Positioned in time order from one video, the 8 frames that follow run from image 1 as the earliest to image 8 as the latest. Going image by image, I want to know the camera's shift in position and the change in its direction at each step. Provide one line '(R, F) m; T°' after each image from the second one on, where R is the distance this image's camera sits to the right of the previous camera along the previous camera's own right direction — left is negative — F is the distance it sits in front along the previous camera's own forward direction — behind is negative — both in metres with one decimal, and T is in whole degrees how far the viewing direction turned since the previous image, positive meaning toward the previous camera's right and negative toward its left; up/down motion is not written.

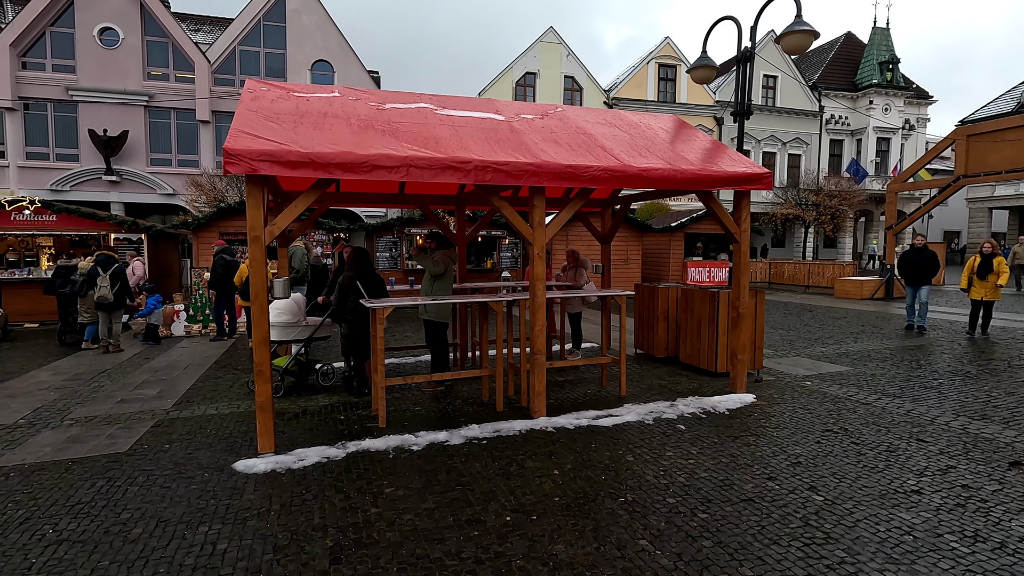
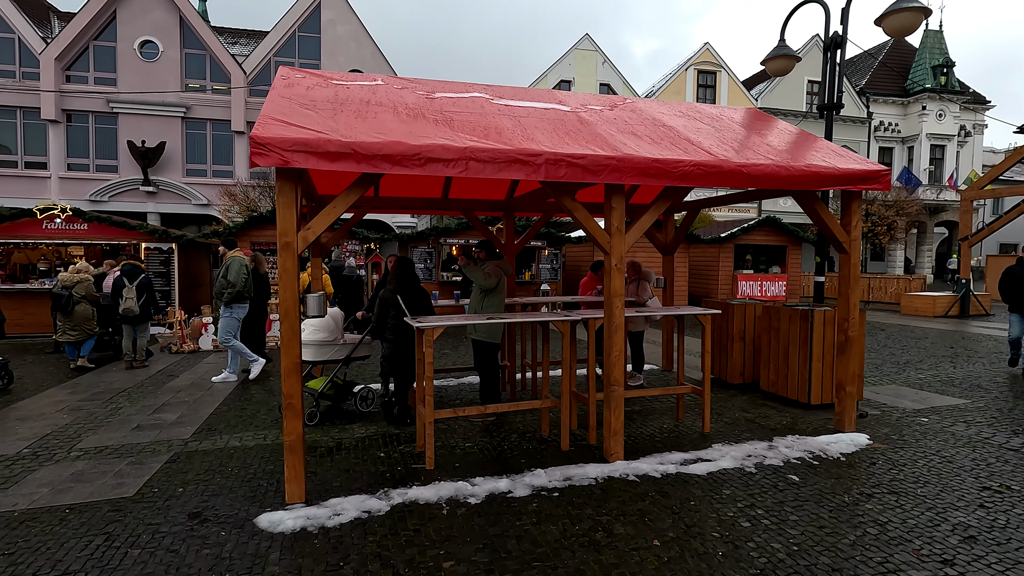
(-0.4, +0.8) m; -3°
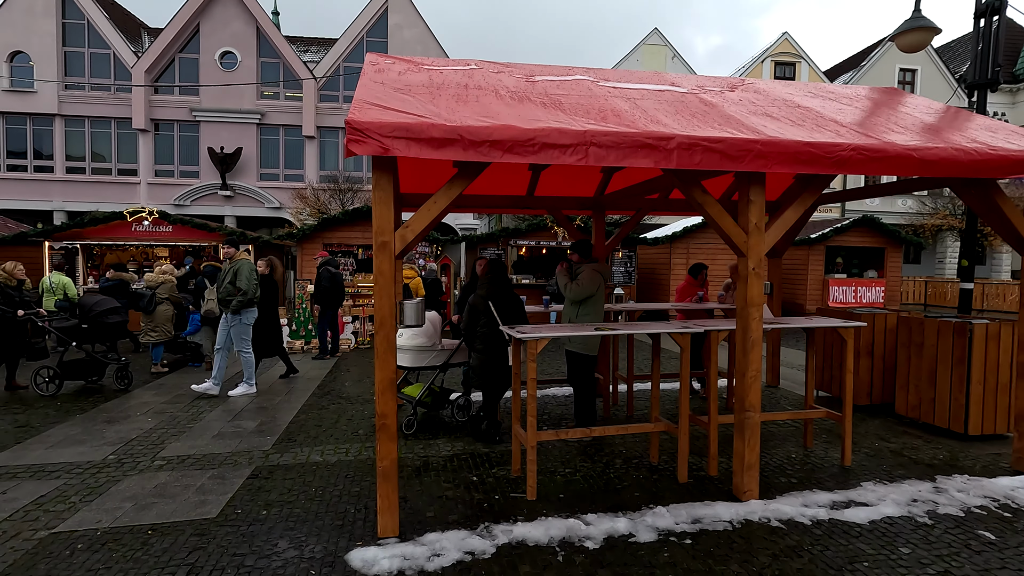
(-0.4, +0.5) m; -6°
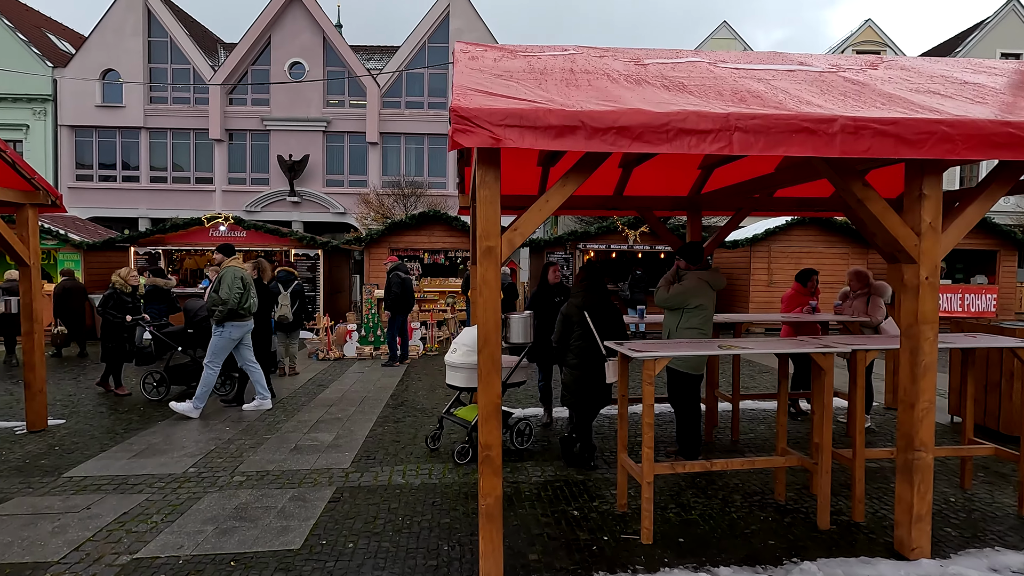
(-0.4, +0.5) m; -6°
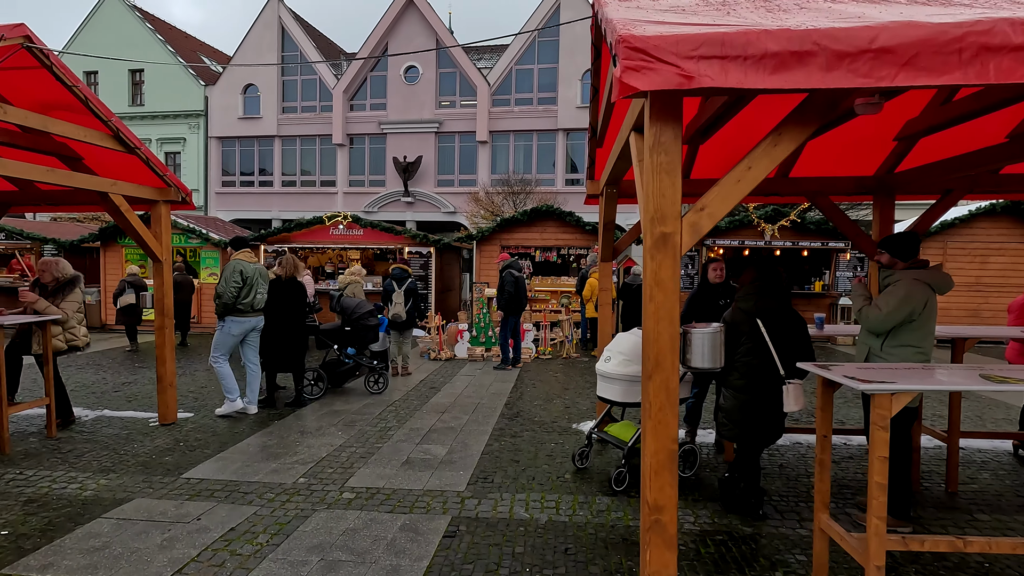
(-0.3, +0.7) m; -11°
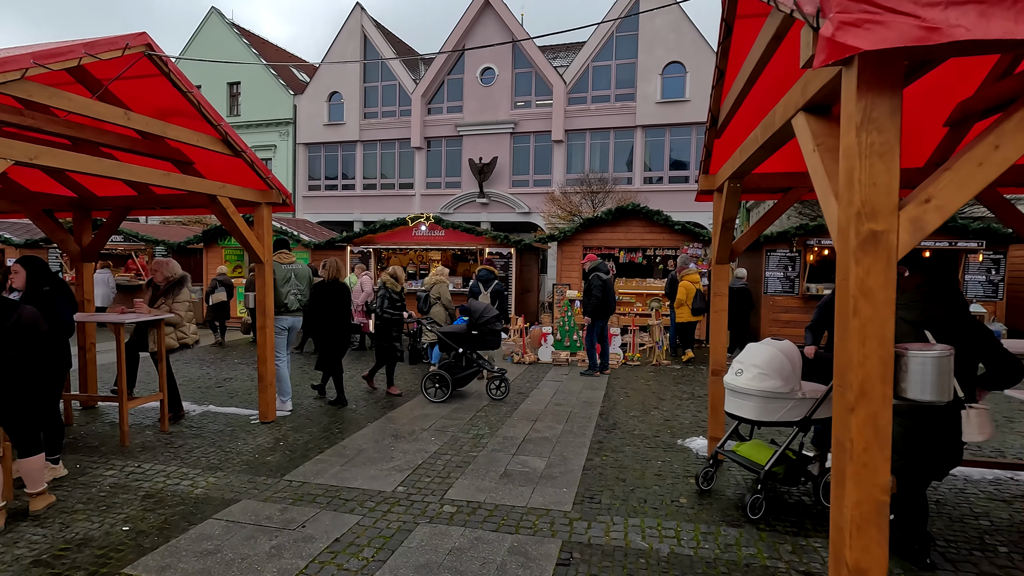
(-0.3, +0.3) m; -7°
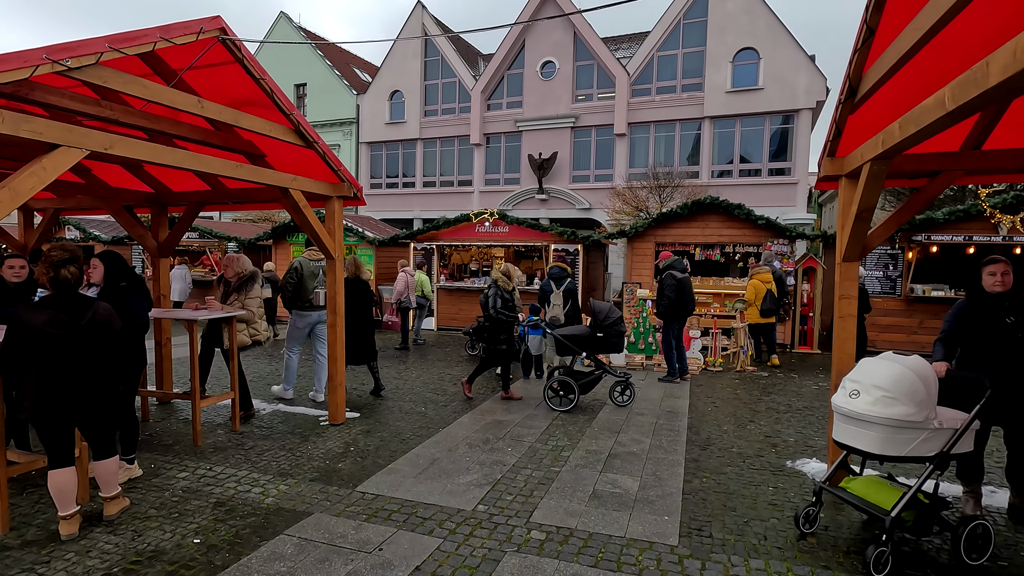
(-0.3, +0.4) m; -6°
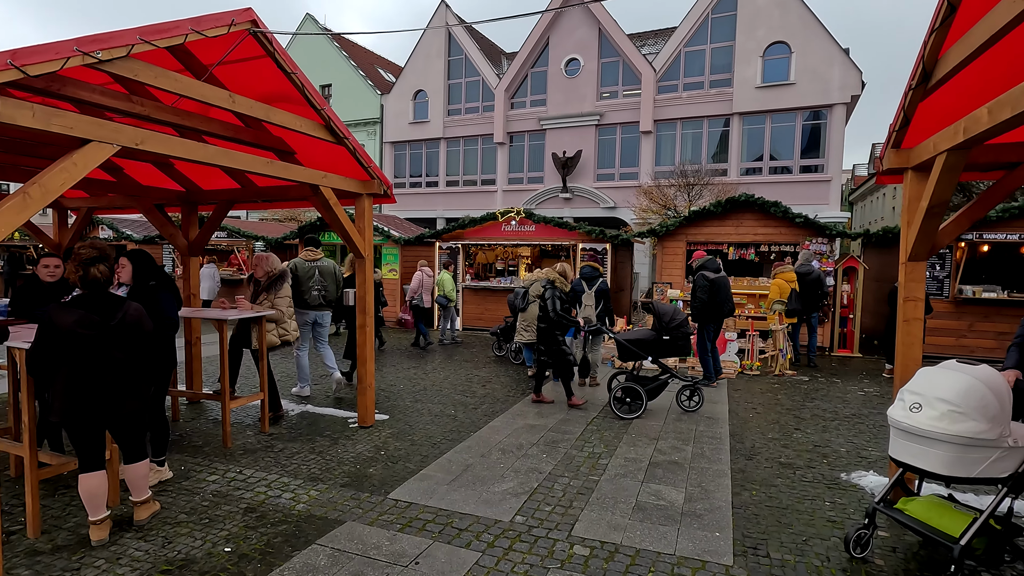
(-0.1, +0.2) m; -2°
